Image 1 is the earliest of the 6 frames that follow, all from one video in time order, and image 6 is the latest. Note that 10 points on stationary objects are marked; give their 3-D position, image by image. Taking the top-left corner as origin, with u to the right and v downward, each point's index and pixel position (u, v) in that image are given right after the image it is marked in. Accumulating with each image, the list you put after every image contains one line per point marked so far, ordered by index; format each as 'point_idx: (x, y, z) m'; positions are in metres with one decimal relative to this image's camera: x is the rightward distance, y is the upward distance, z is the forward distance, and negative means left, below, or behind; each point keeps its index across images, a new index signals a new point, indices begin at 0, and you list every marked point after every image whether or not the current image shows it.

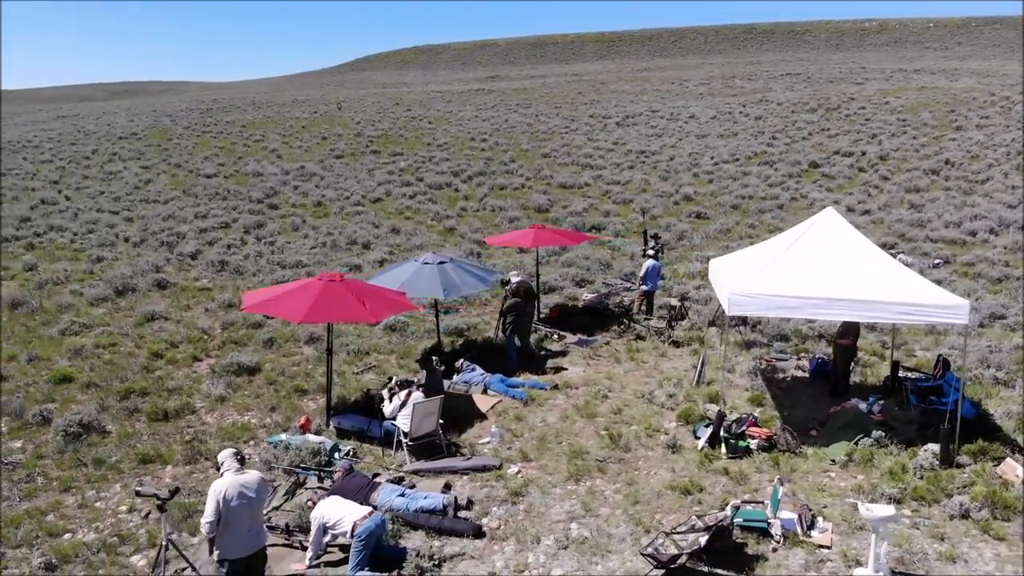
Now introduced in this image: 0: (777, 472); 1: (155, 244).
0: (+2.4, -1.7, +8.0) m
1: (-7.7, +1.0, +19.0) m
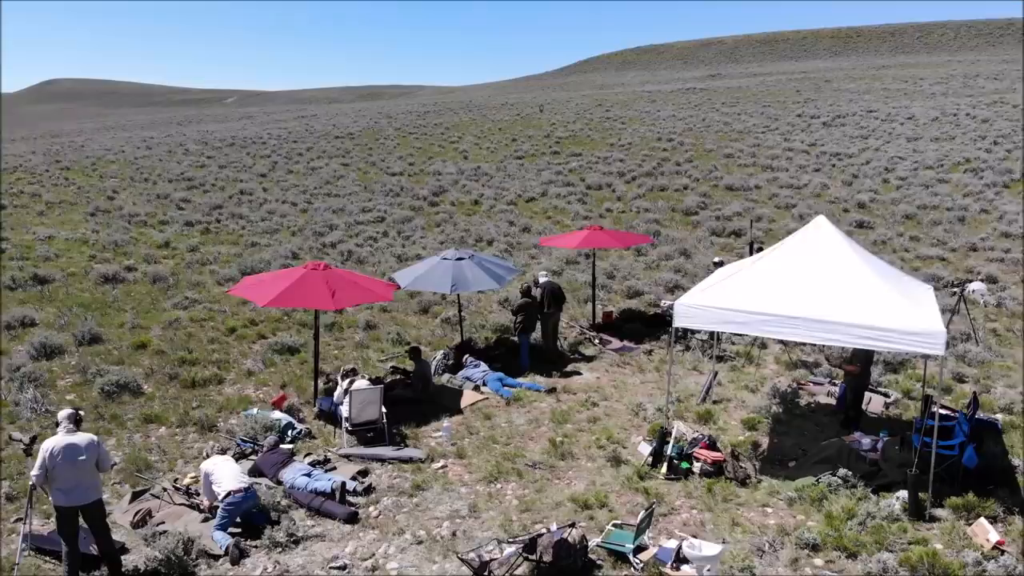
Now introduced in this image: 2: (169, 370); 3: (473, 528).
0: (+1.6, -1.8, +7.5) m
1: (-4.9, +1.3, +20.8) m
2: (-4.3, -1.0, +11.0) m
3: (-0.3, -1.9, +6.8) m
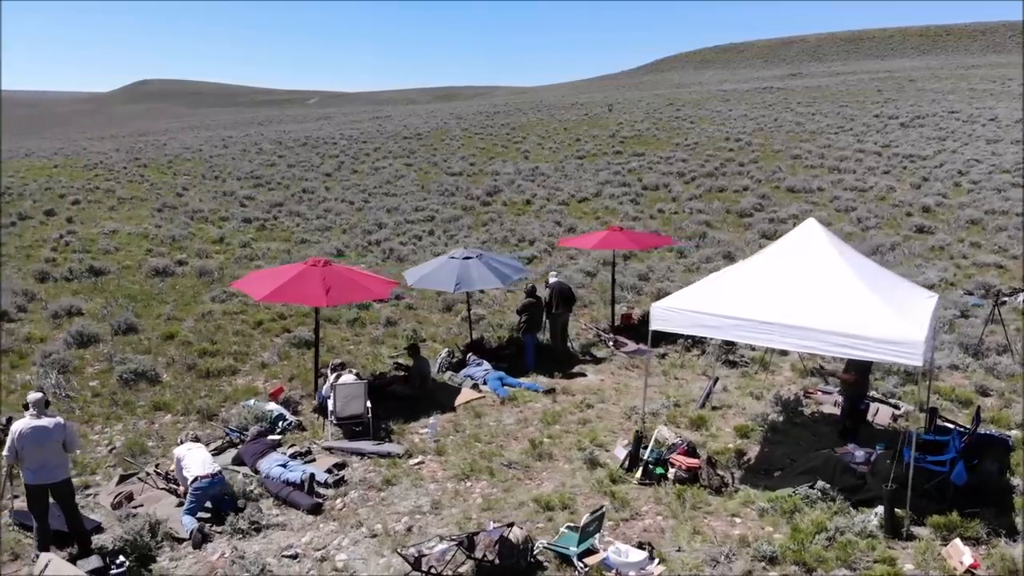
0: (+1.3, -1.8, +7.3) m
1: (-3.8, +1.4, +21.3) m
2: (-4.2, -0.9, +11.5) m
3: (-0.6, -1.9, +6.9) m
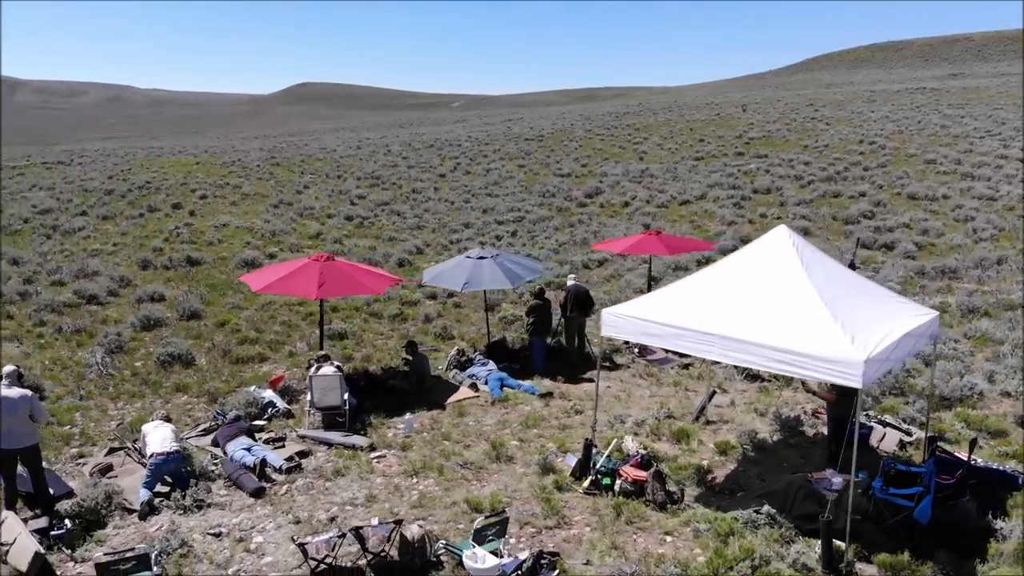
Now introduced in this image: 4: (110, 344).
0: (+0.8, -1.9, +7.1) m
1: (-1.7, +1.5, +21.7) m
2: (-3.9, -0.8, +12.2) m
3: (-1.3, -1.8, +7.1) m
4: (-5.5, -0.8, +12.1) m
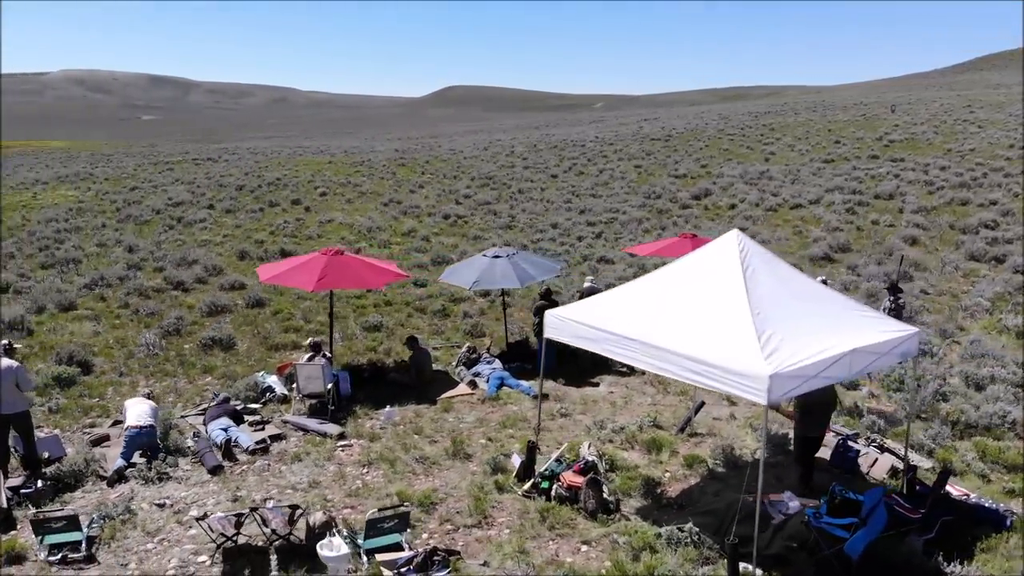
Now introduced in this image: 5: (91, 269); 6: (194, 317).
0: (+0.1, -1.9, +7.1) m
1: (+0.6, +1.5, +21.9) m
2: (-3.5, -0.7, +12.9) m
3: (-1.9, -1.8, +7.4) m
4: (-5.1, -0.6, +13.1) m
5: (-8.3, +0.4, +17.4) m
6: (-5.0, -0.5, +13.8) m
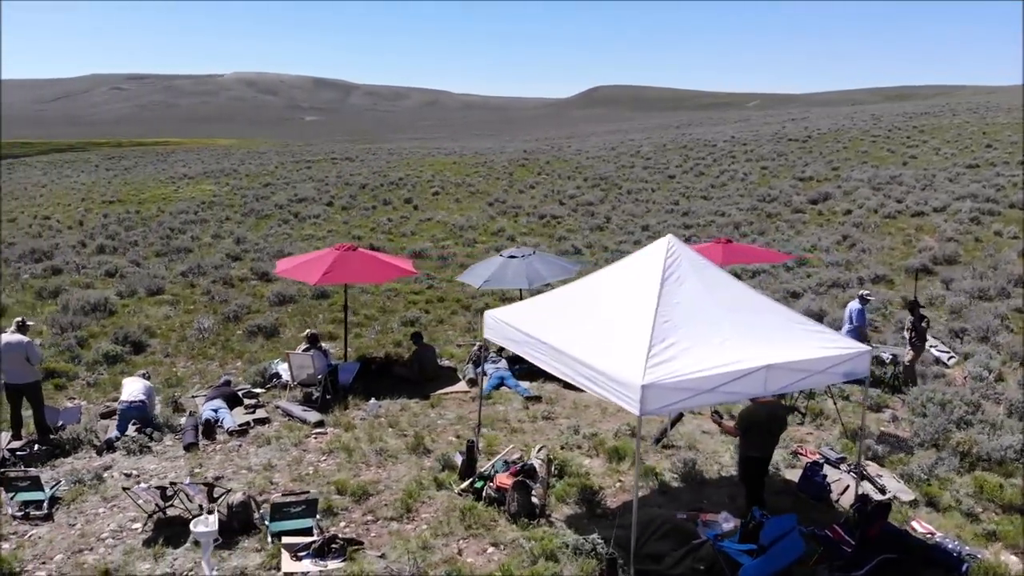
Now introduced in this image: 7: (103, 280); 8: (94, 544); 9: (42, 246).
0: (-0.5, -1.9, +7.1) m
1: (+2.8, +1.4, +21.6) m
2: (-2.9, -0.5, +13.5) m
3: (-2.4, -1.7, +7.8) m
4: (-4.5, -0.4, +14.0) m
5: (-6.8, +0.6, +18.9) m
6: (-4.2, -0.3, +14.7) m
7: (-7.8, +0.2, +16.9) m
8: (-3.2, -2.0, +6.8) m
9: (-10.6, +0.9, +19.9) m
